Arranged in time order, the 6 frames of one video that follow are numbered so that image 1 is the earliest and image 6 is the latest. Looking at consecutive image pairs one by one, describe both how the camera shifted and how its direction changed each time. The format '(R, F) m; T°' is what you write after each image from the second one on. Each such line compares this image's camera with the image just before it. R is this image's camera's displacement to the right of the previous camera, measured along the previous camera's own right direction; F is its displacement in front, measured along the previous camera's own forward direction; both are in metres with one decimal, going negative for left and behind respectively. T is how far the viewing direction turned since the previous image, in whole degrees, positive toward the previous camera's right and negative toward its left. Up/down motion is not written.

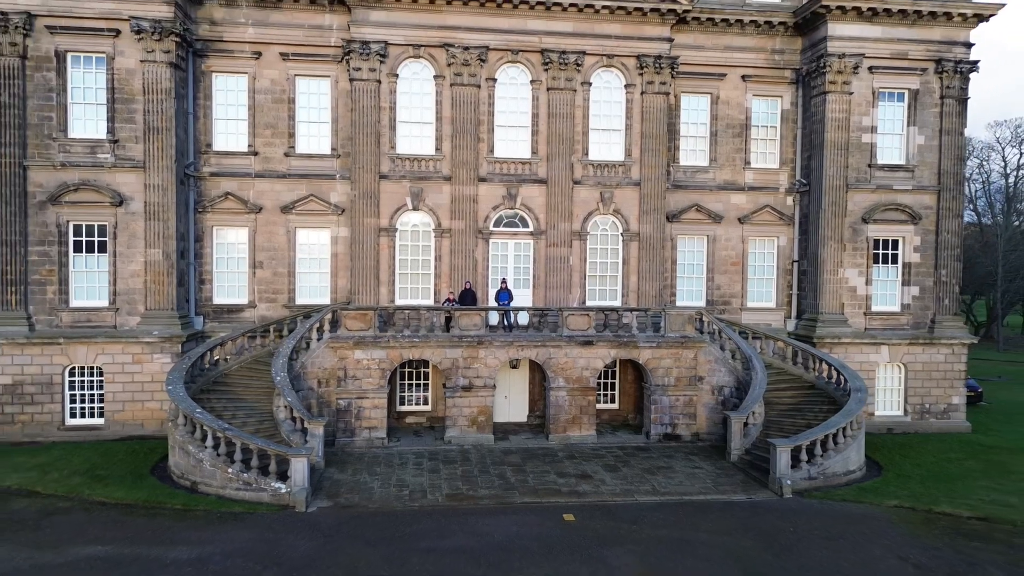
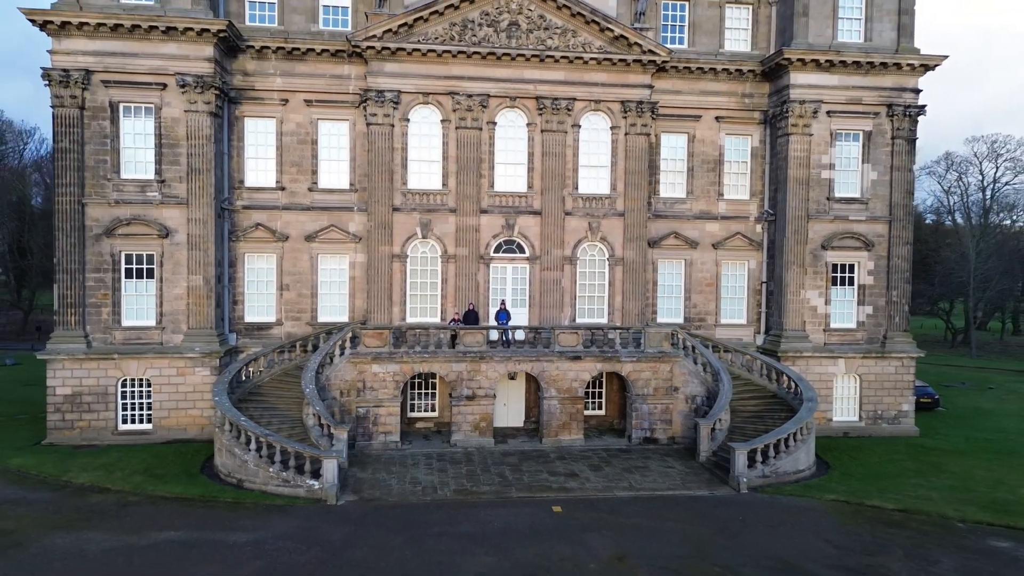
(+0.1, -2.4) m; 0°
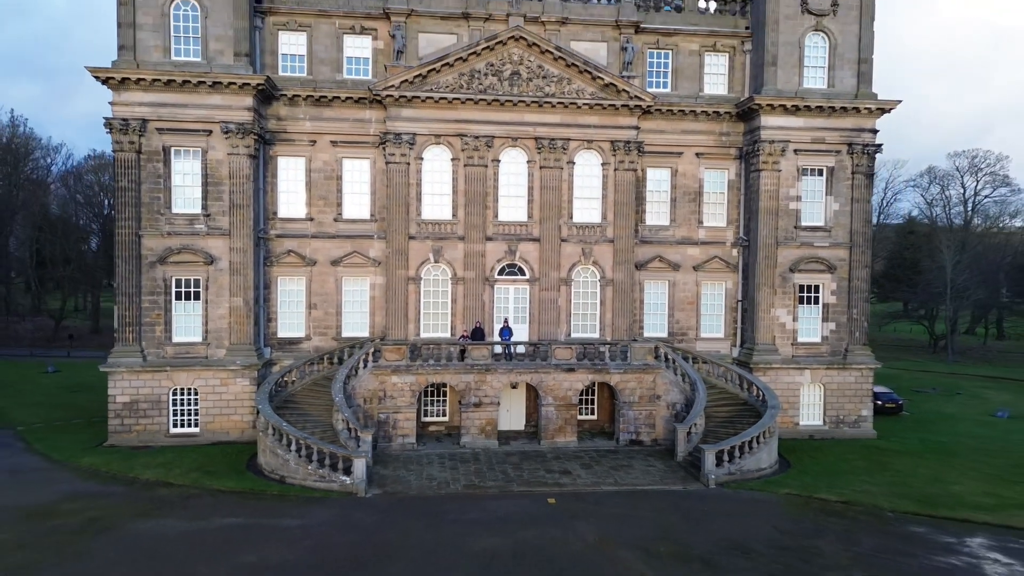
(0.0, -2.8) m; 0°
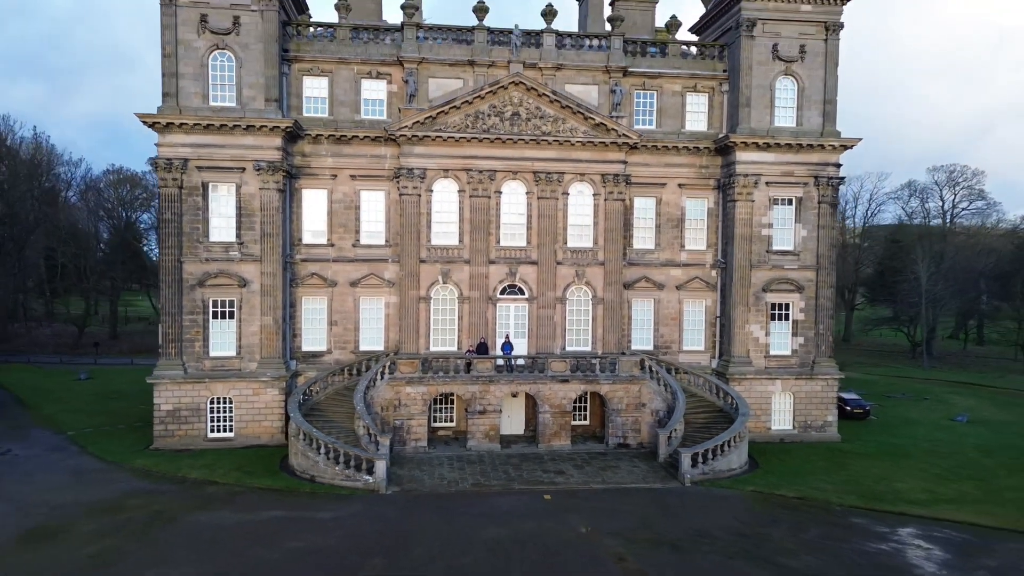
(-0.1, -2.8) m; 0°
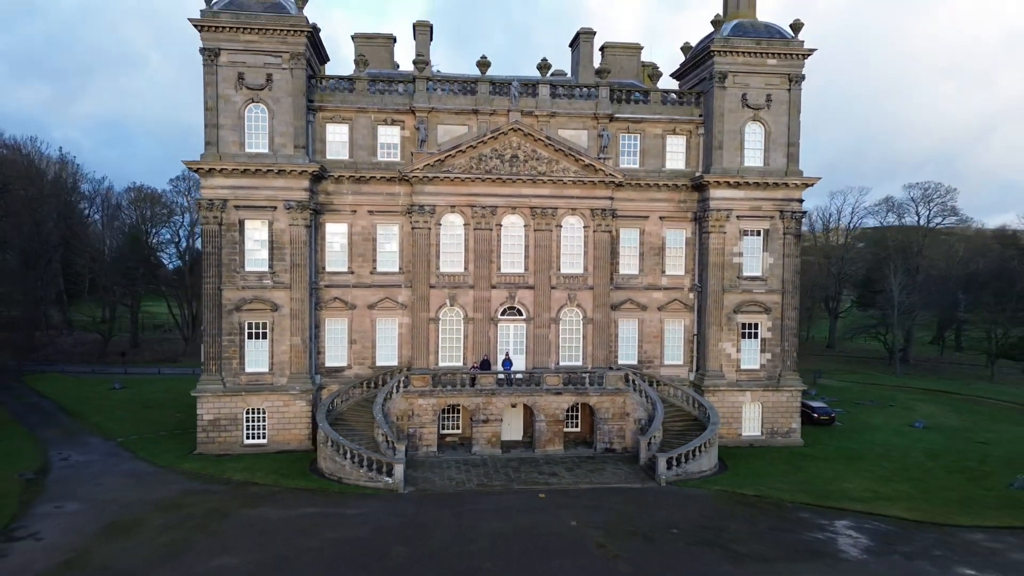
(0.0, -3.5) m; 0°
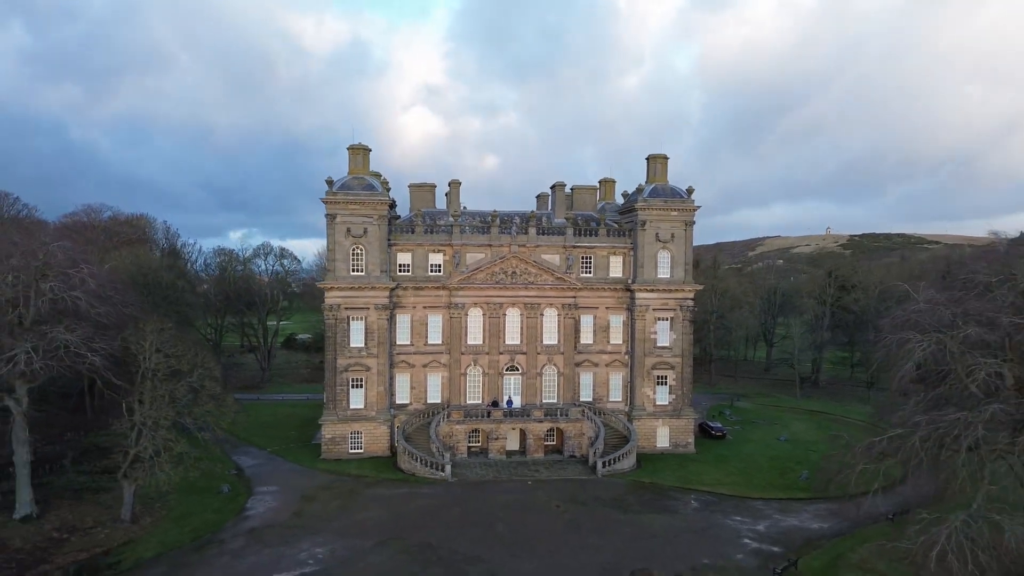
(0.0, -18.3) m; 0°
